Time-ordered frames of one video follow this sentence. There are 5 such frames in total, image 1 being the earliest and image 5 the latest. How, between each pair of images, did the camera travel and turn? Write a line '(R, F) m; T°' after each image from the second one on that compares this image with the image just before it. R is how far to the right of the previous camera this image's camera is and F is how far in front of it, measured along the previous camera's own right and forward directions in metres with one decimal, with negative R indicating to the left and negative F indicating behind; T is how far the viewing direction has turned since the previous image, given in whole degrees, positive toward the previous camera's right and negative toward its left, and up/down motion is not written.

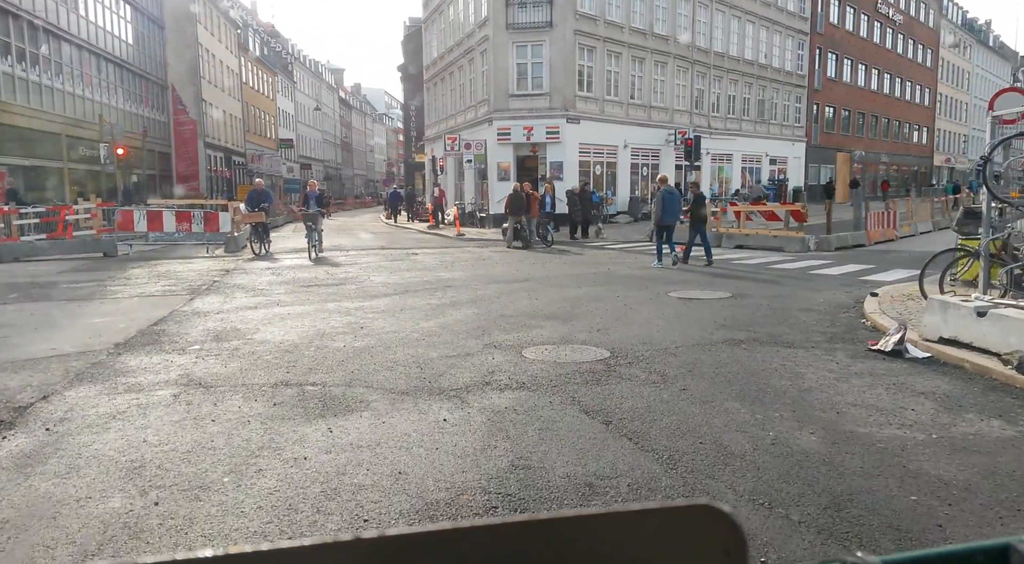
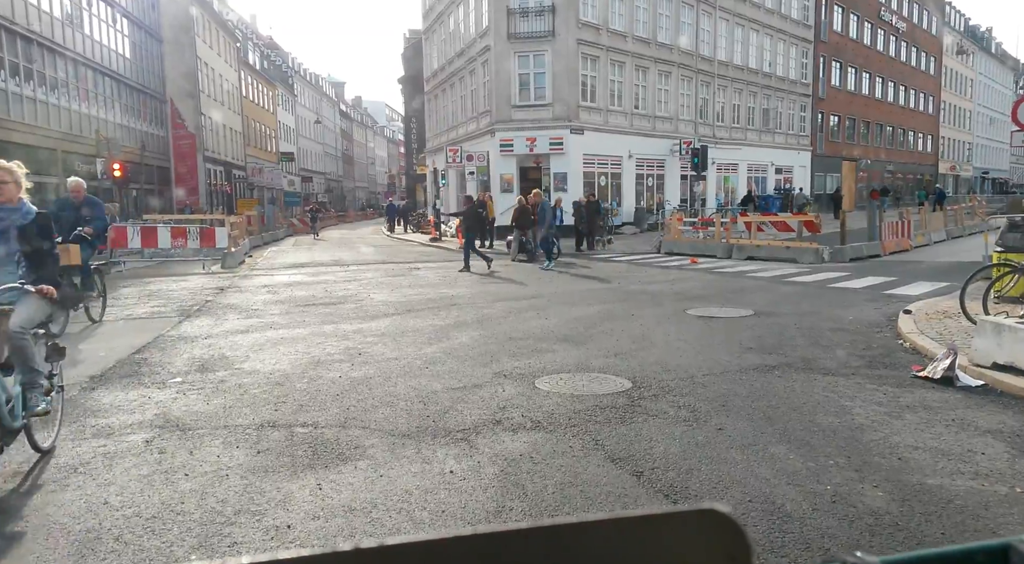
(-0.1, +0.6) m; 0°
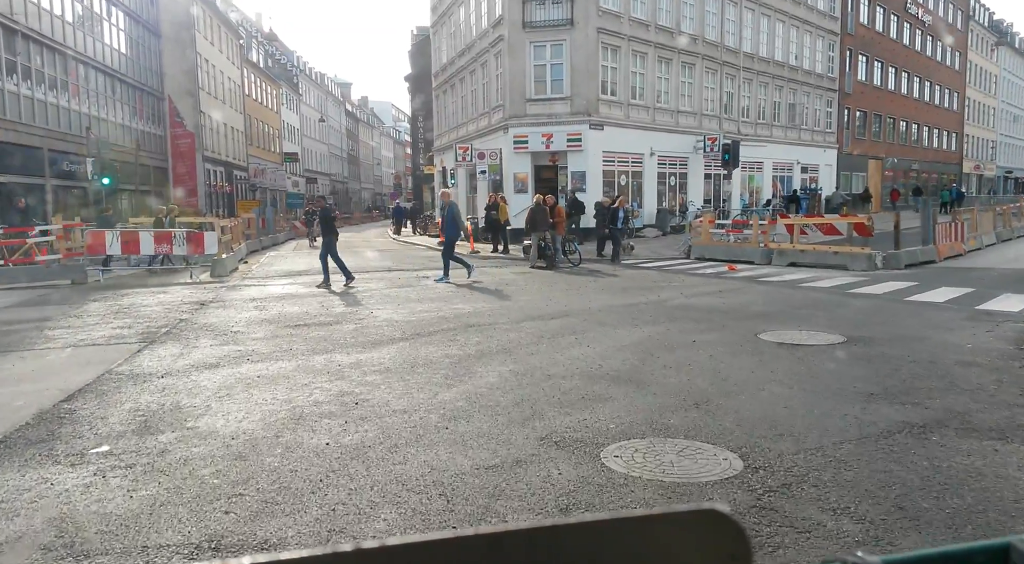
(-0.3, +1.7) m; -1°
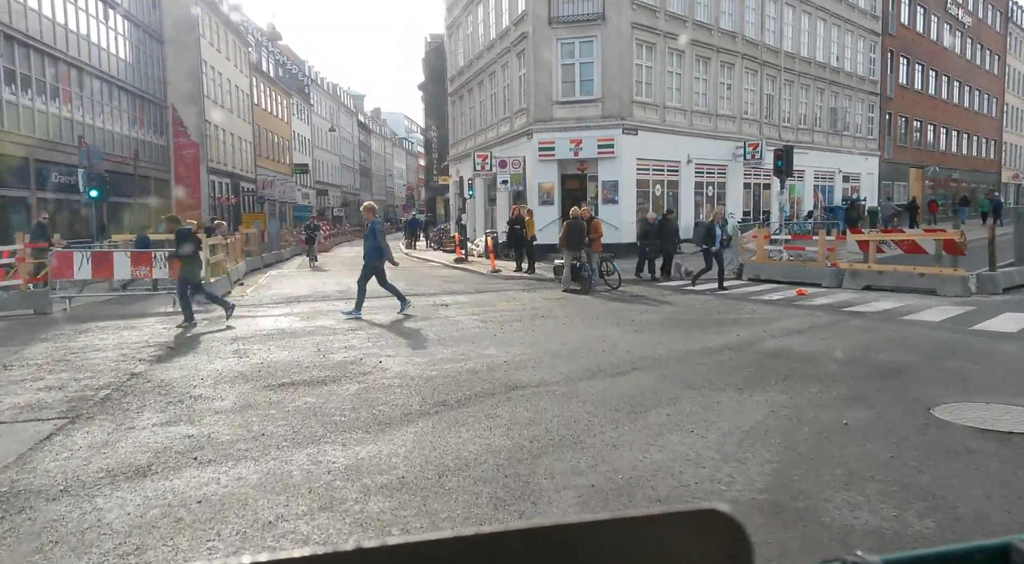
(-0.4, +2.2) m; -1°
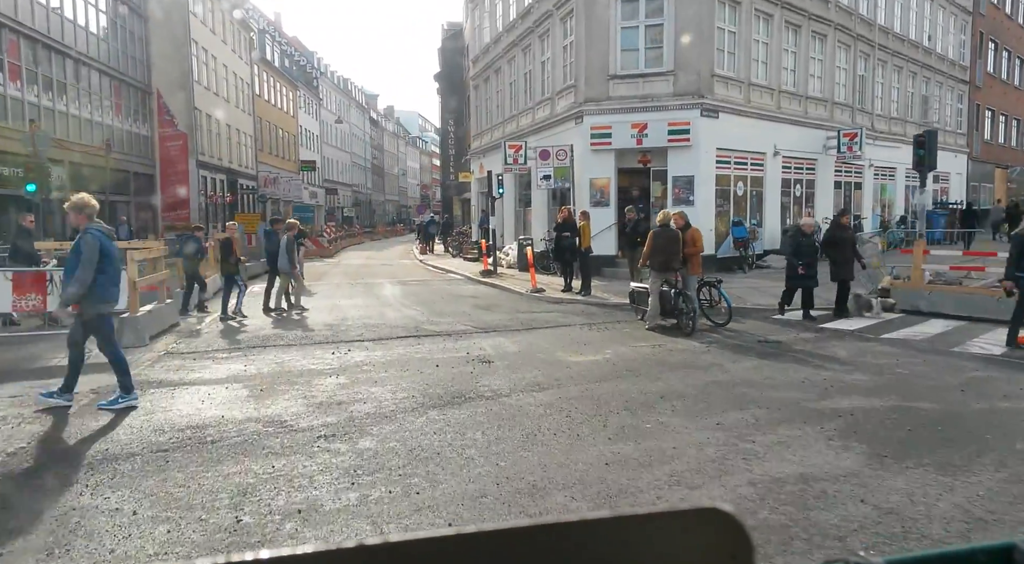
(-0.8, +4.8) m; -1°
